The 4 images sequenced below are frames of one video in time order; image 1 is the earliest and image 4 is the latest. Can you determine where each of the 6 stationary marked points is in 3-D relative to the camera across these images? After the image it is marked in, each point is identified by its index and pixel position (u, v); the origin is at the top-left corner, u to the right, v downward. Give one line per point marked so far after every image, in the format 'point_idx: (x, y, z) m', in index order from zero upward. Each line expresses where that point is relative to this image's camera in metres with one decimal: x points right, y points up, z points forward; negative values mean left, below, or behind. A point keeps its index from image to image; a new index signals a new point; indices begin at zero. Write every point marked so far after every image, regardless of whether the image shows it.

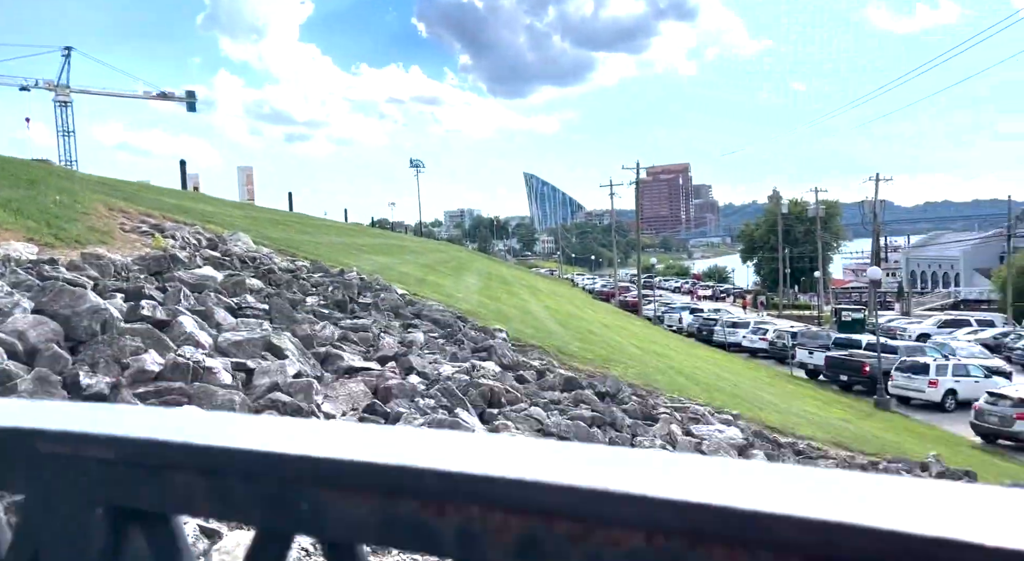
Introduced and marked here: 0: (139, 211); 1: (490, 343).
0: (-7.5, +1.4, +16.8) m
1: (-0.2, -0.9, +11.0) m
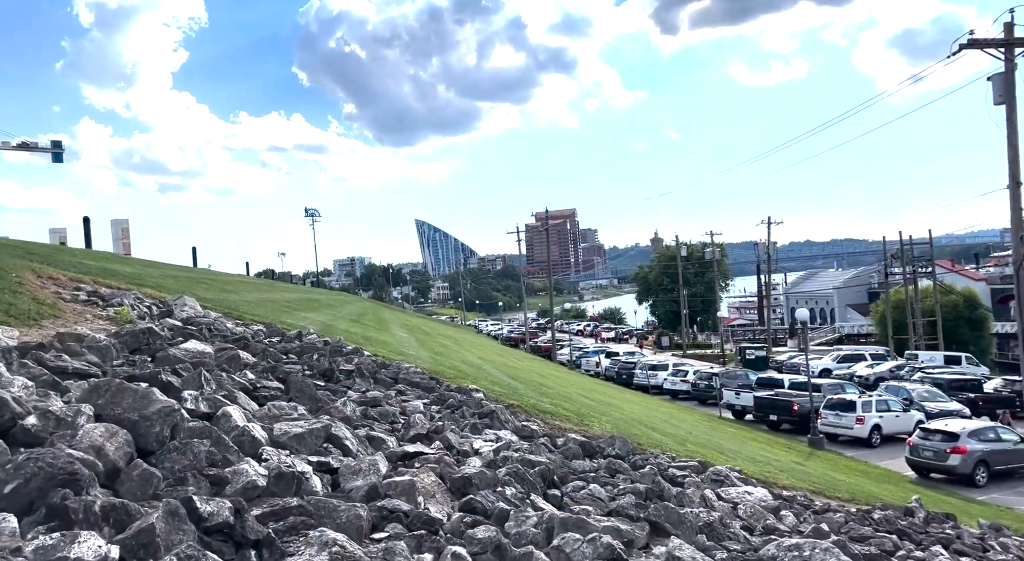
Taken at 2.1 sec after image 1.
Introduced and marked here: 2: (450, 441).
0: (-8.2, +0.1, +15.6) m
1: (-0.3, -1.6, +10.5) m
2: (-0.5, -1.3, +7.1) m
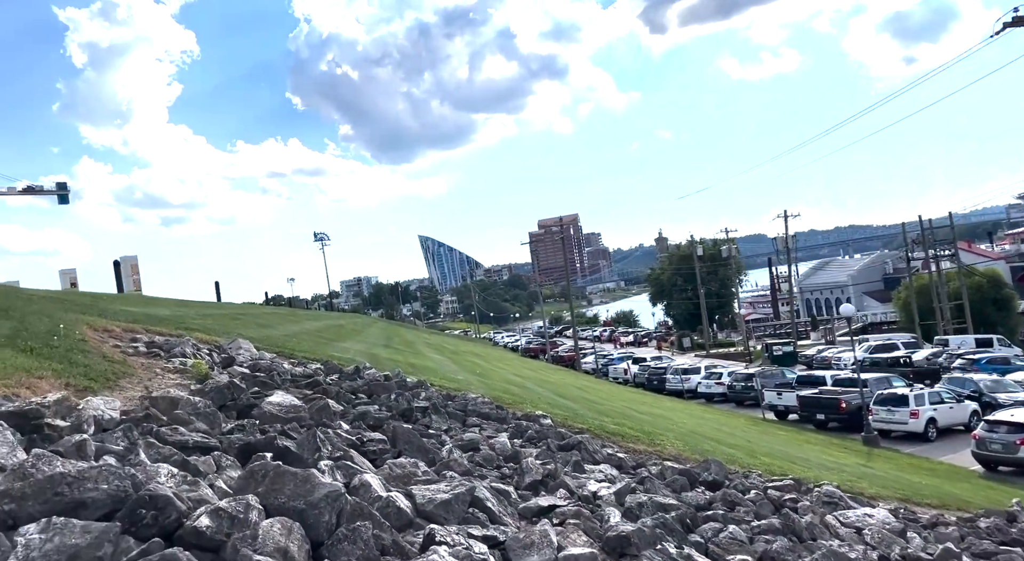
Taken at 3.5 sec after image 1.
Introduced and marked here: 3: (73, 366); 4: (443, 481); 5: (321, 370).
0: (-7.2, -0.8, +15.4) m
1: (+0.8, -1.9, +10.1) m
2: (+0.4, -1.6, +6.7) m
3: (-4.6, -0.9, +8.9) m
4: (-0.4, -1.2, +5.2) m
5: (-3.3, -1.6, +14.7) m
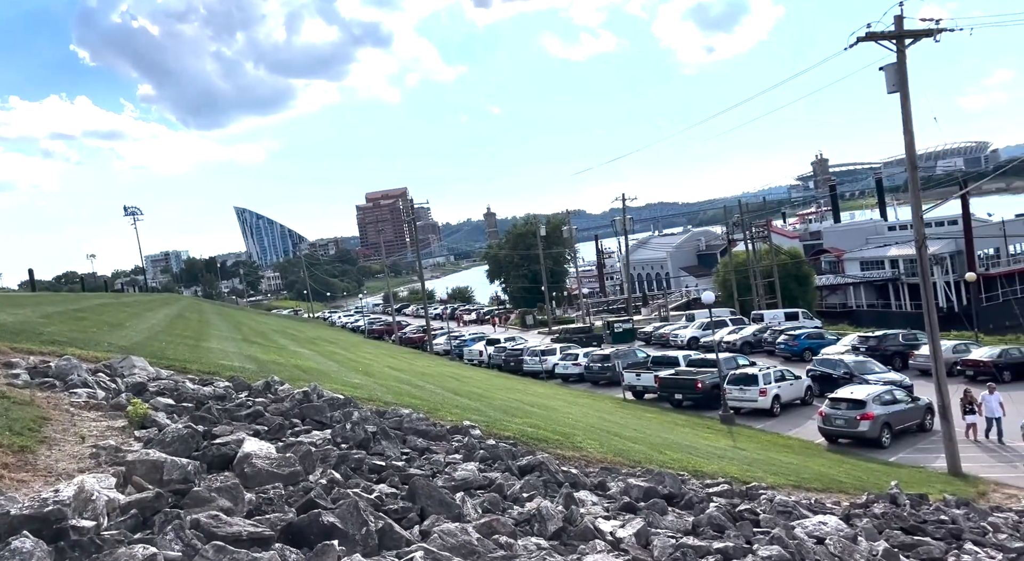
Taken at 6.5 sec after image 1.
0: (-8.5, -1.1, +13.8) m
1: (+0.3, -2.2, +10.0) m
2: (+0.6, -2.0, +6.6) m
3: (-4.8, -1.3, +7.8) m
4: (0.0, -1.6, +5.0) m
5: (-4.6, -1.8, +13.8) m
